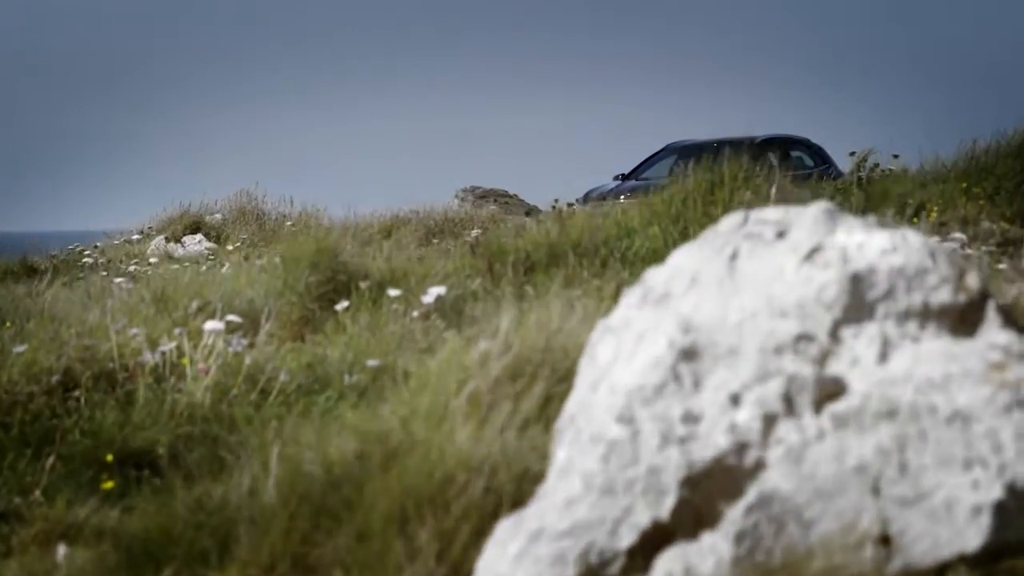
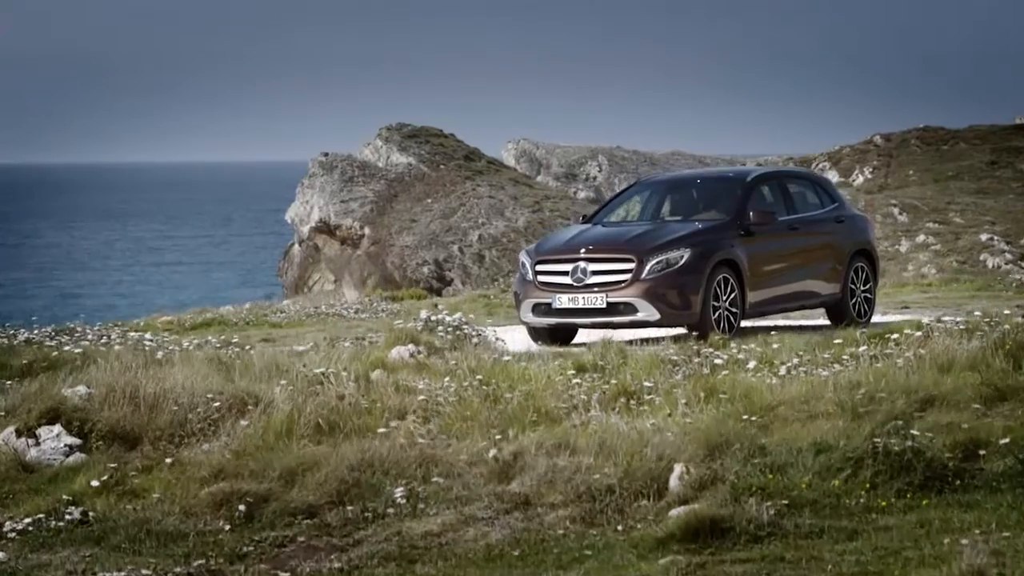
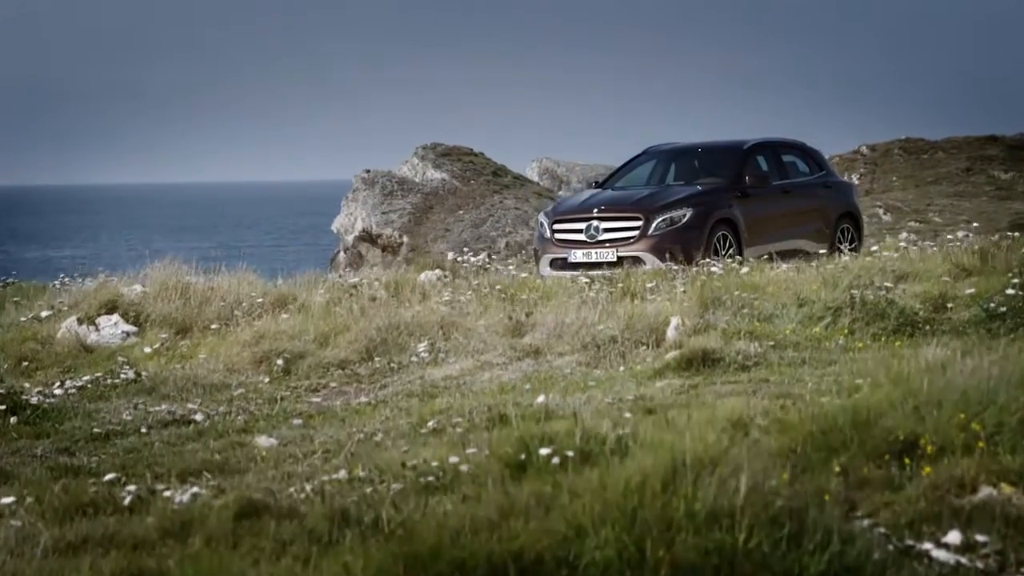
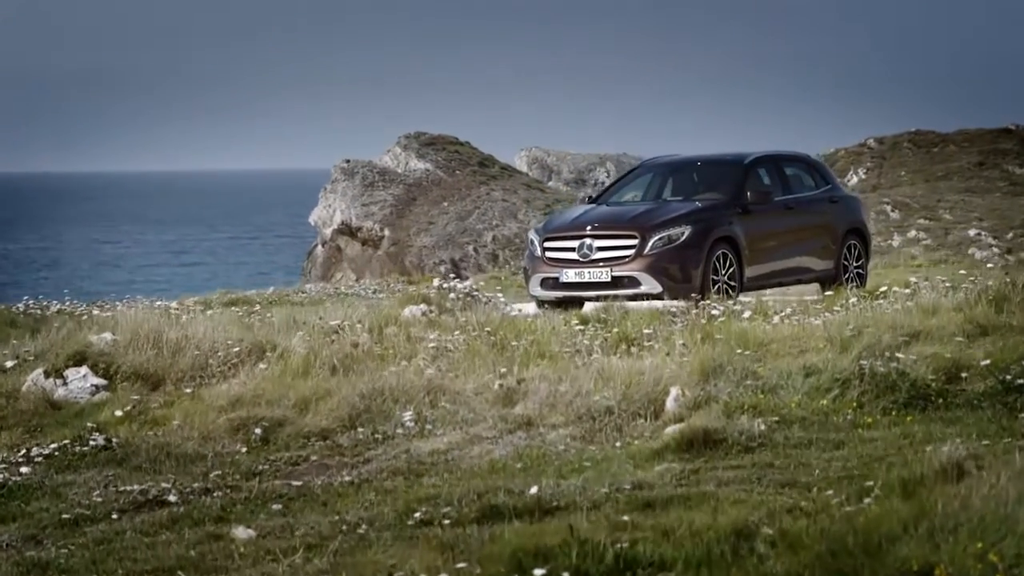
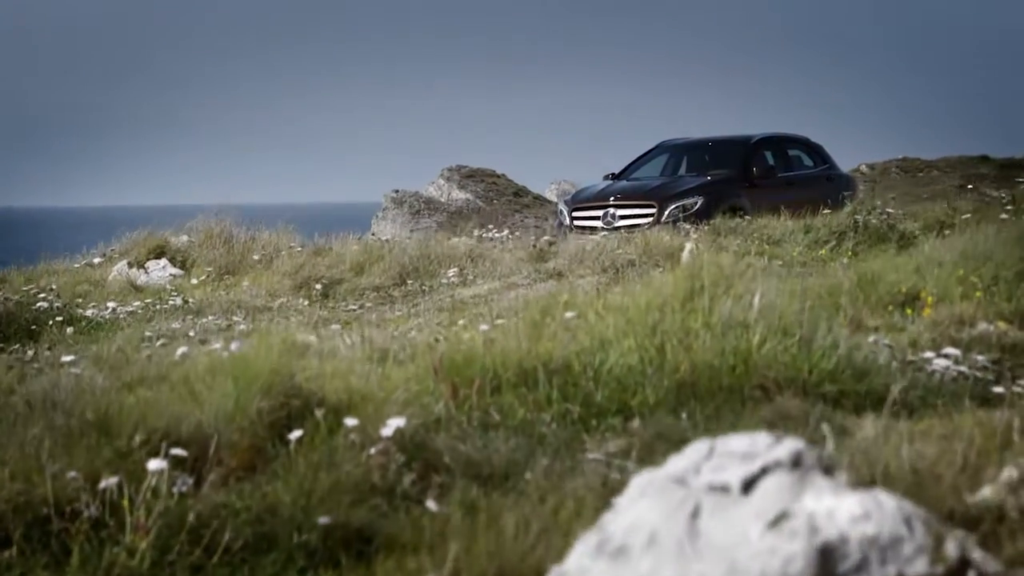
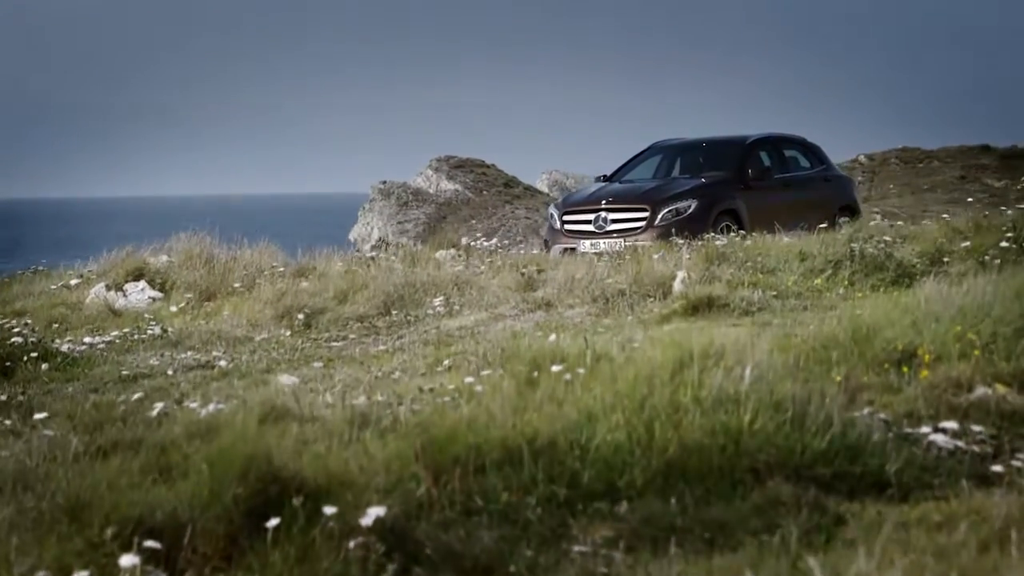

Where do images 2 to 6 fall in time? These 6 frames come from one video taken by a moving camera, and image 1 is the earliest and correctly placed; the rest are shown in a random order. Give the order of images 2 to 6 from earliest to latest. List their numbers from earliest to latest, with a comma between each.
5, 6, 3, 4, 2
